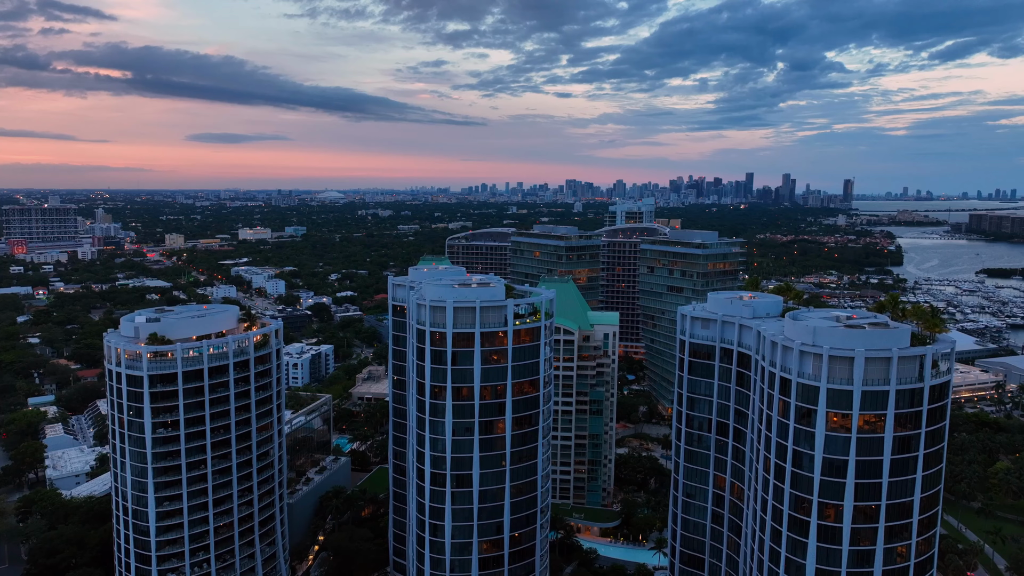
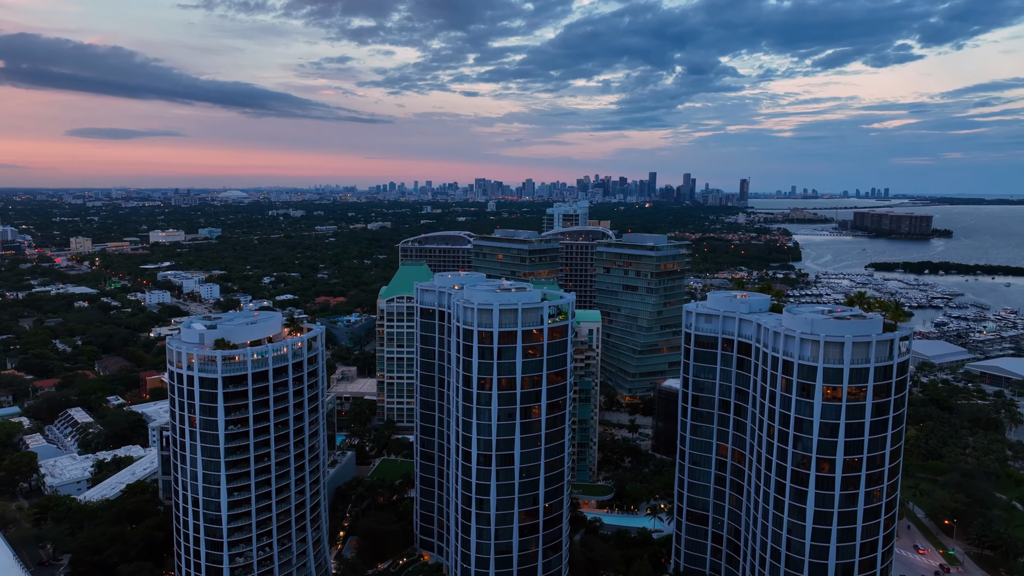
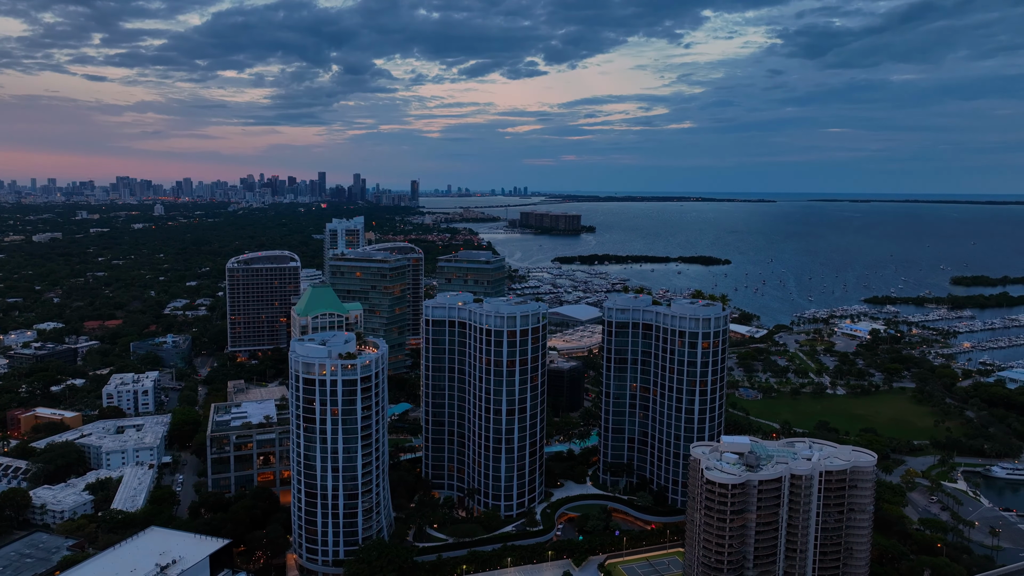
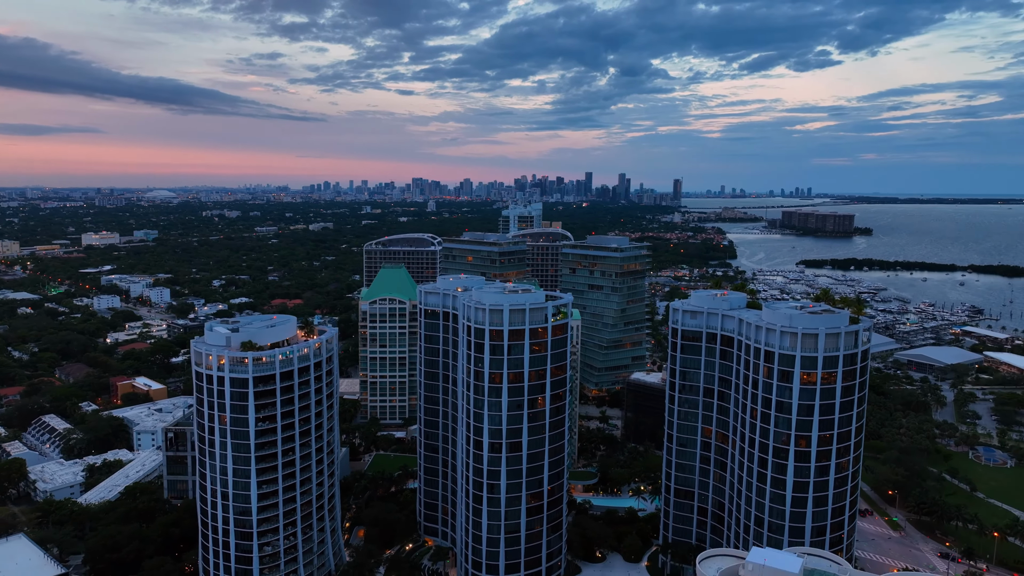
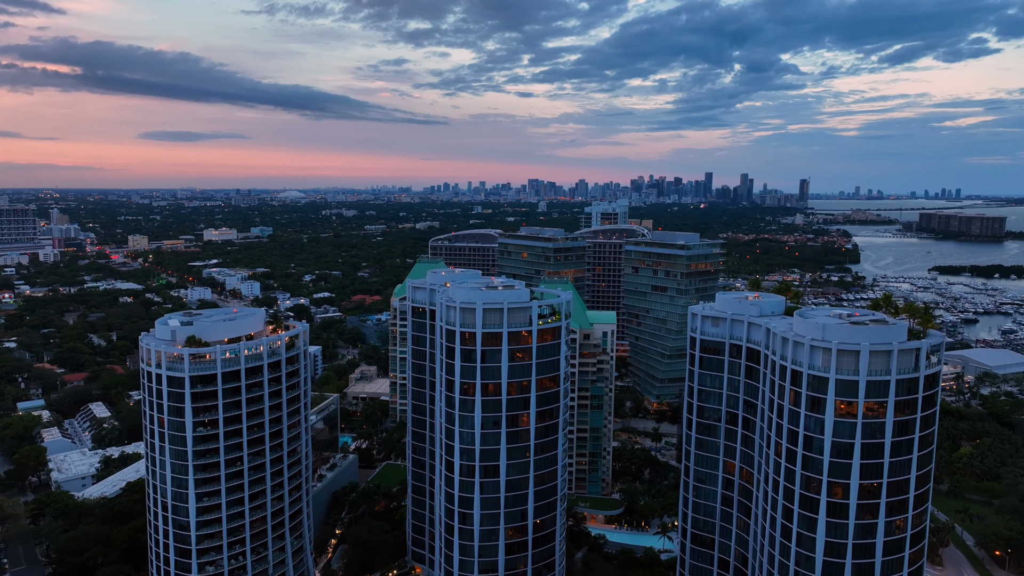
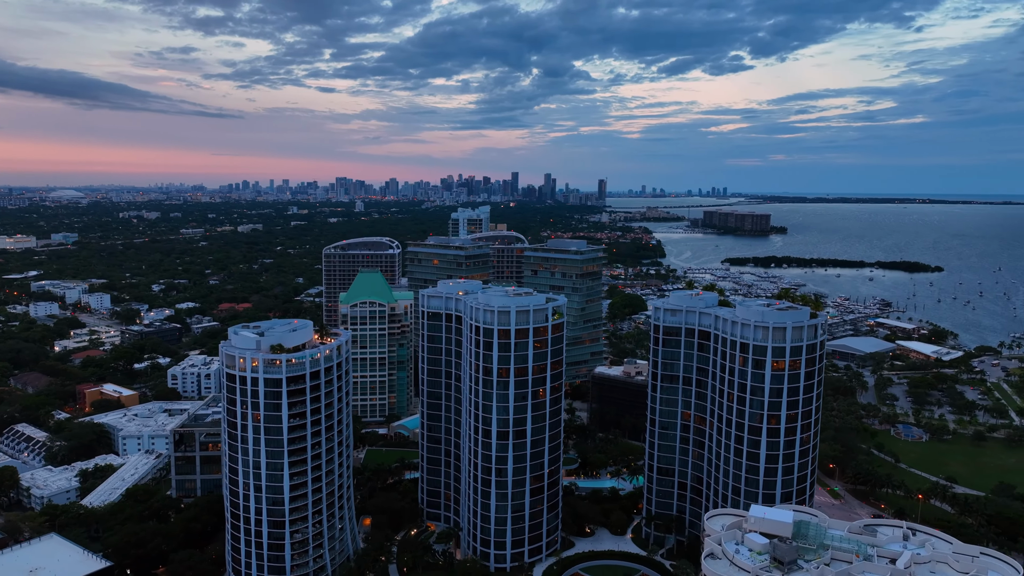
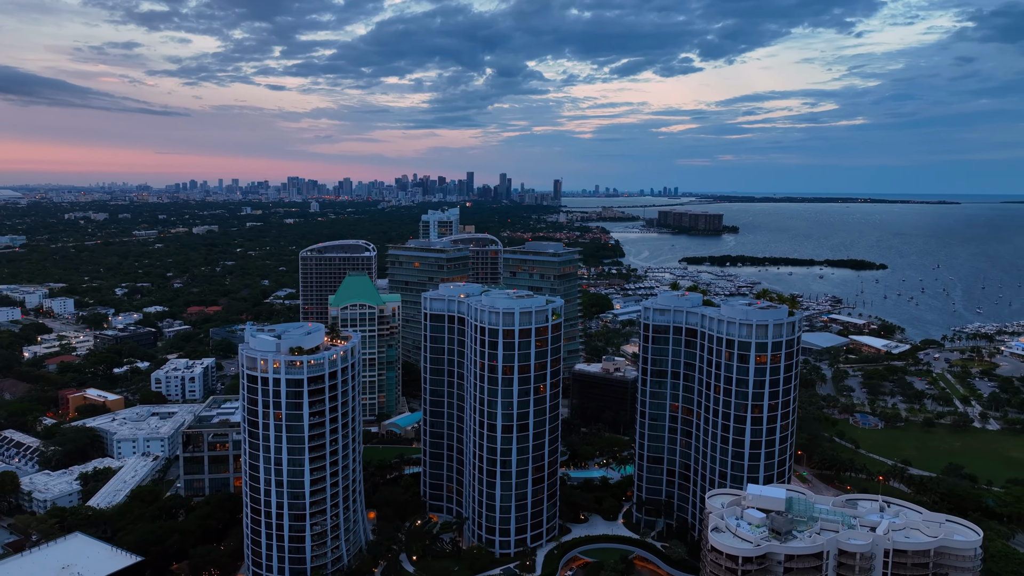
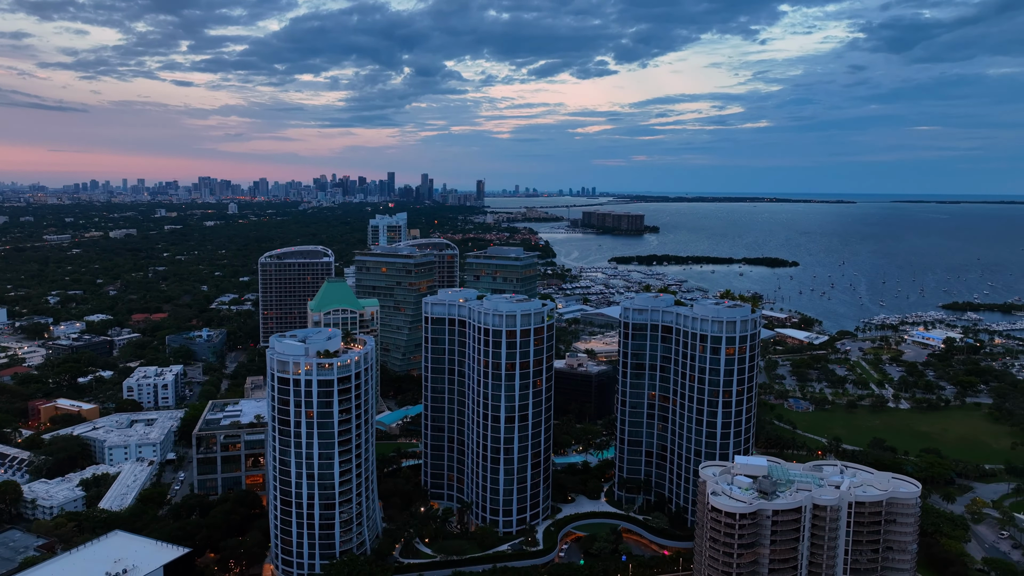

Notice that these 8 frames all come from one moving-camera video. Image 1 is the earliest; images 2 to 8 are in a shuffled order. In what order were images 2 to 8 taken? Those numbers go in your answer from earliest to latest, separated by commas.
5, 2, 4, 6, 7, 8, 3
